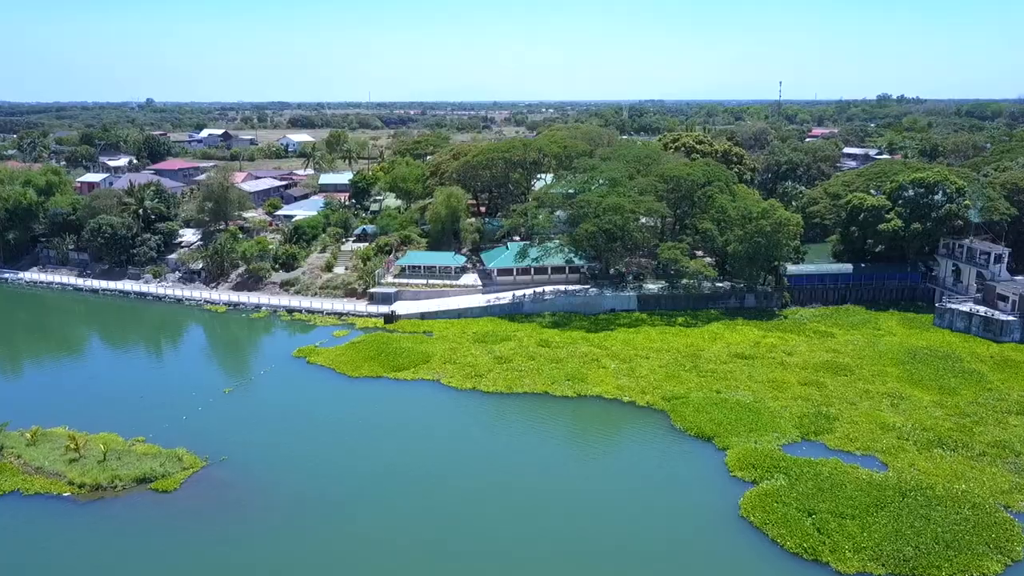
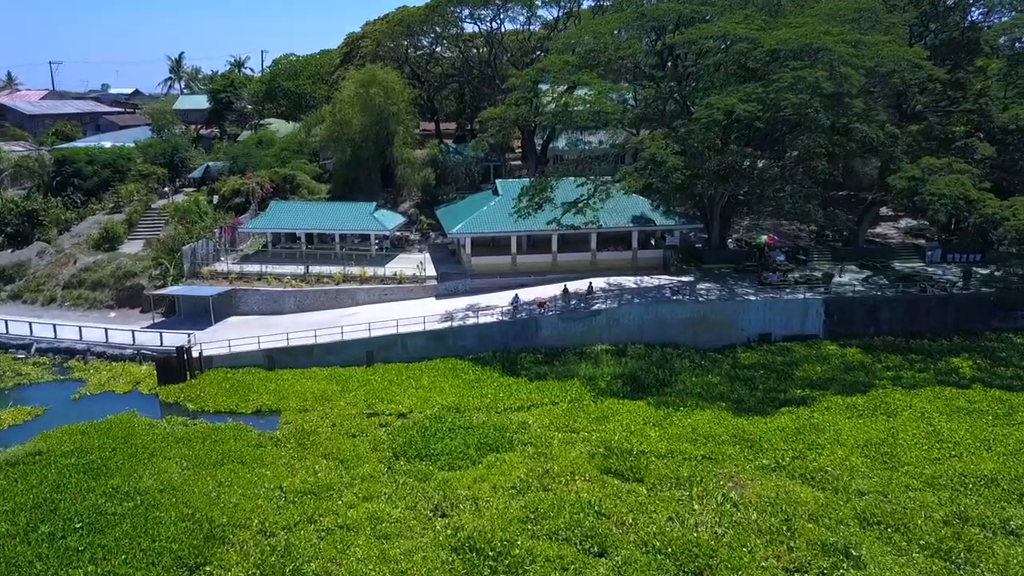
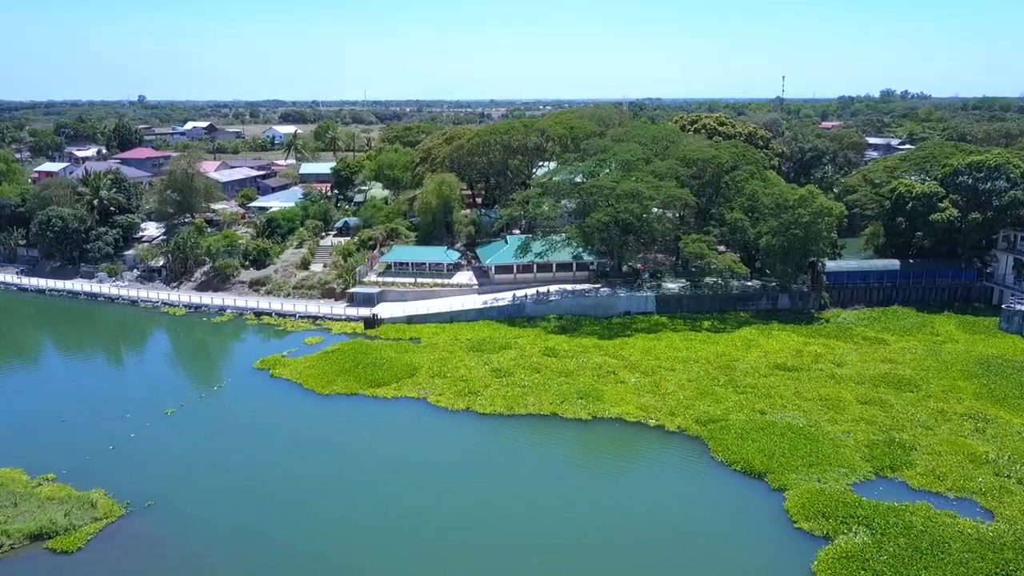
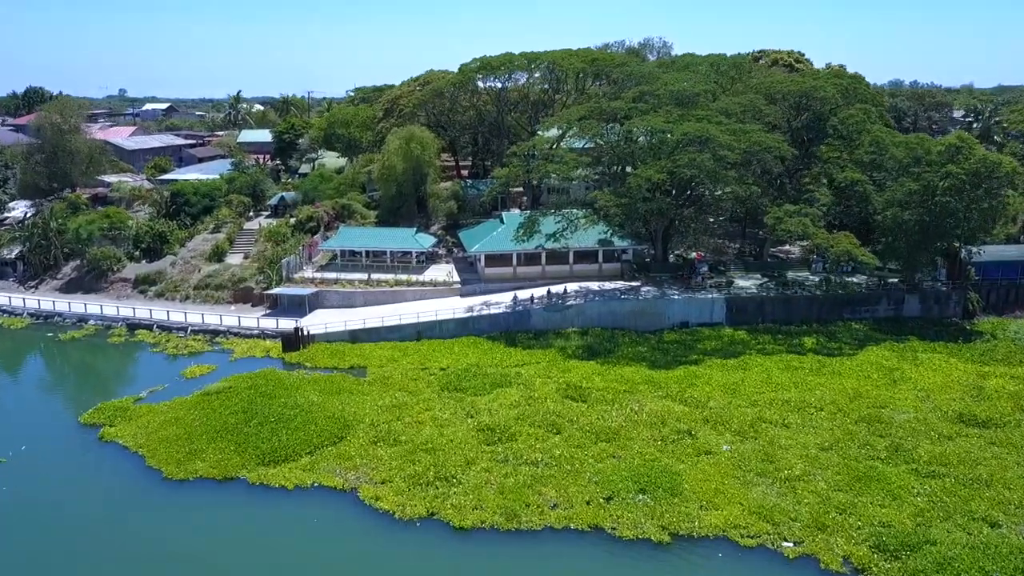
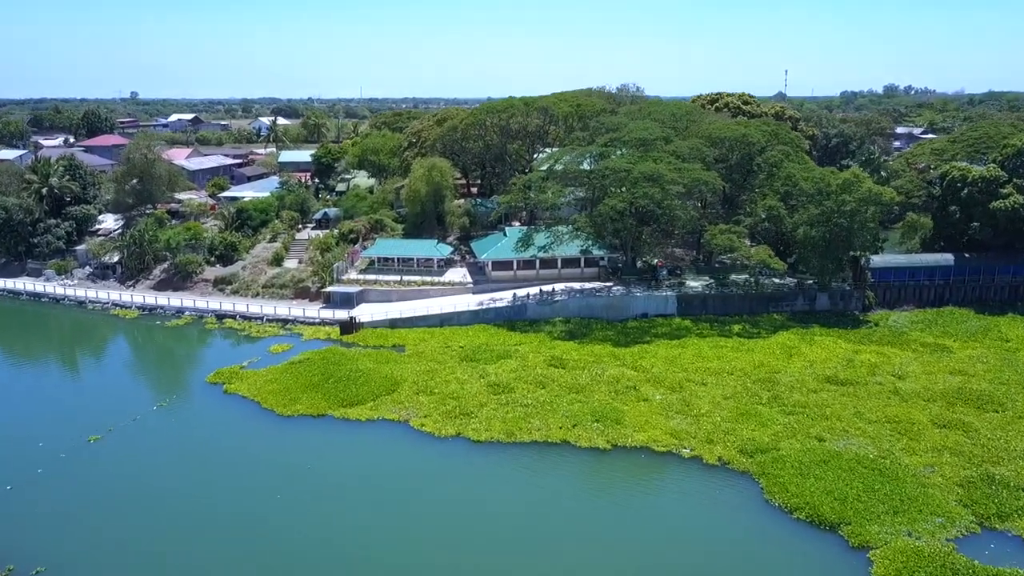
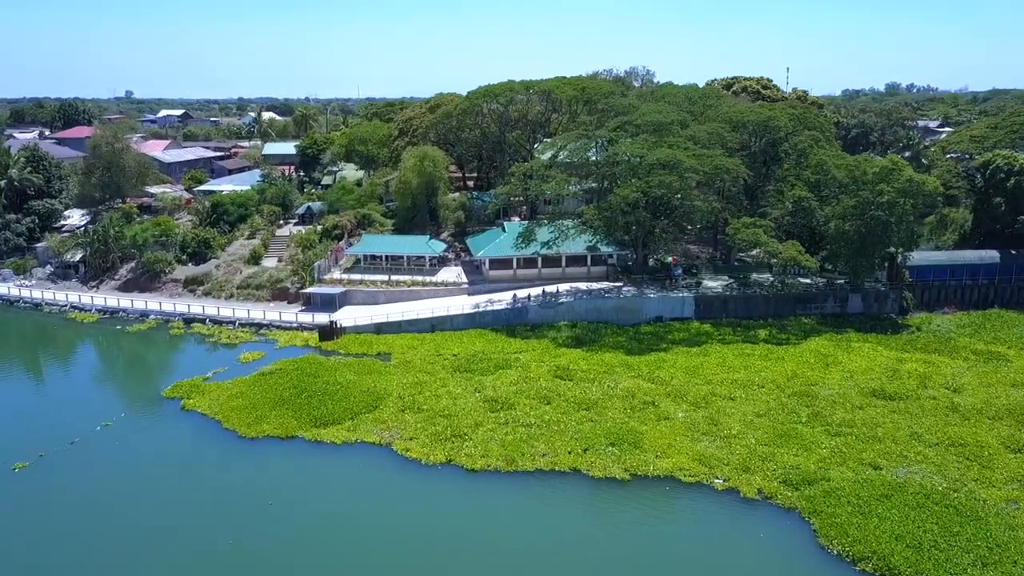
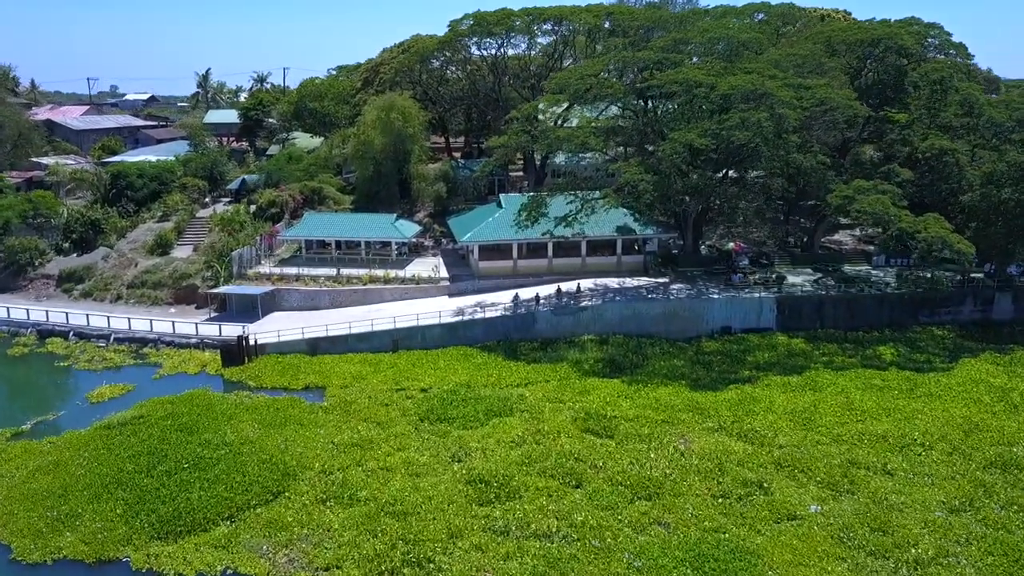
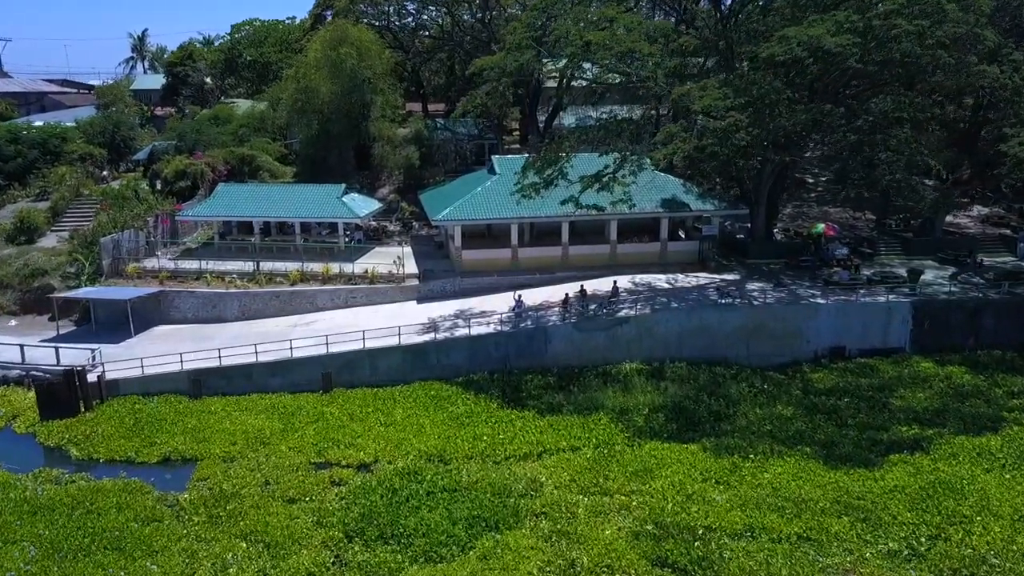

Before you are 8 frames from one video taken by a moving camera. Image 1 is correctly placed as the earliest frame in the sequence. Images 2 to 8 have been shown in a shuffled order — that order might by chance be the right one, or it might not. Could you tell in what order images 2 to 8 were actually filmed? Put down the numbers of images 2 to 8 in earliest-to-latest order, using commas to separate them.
3, 5, 6, 4, 7, 2, 8
